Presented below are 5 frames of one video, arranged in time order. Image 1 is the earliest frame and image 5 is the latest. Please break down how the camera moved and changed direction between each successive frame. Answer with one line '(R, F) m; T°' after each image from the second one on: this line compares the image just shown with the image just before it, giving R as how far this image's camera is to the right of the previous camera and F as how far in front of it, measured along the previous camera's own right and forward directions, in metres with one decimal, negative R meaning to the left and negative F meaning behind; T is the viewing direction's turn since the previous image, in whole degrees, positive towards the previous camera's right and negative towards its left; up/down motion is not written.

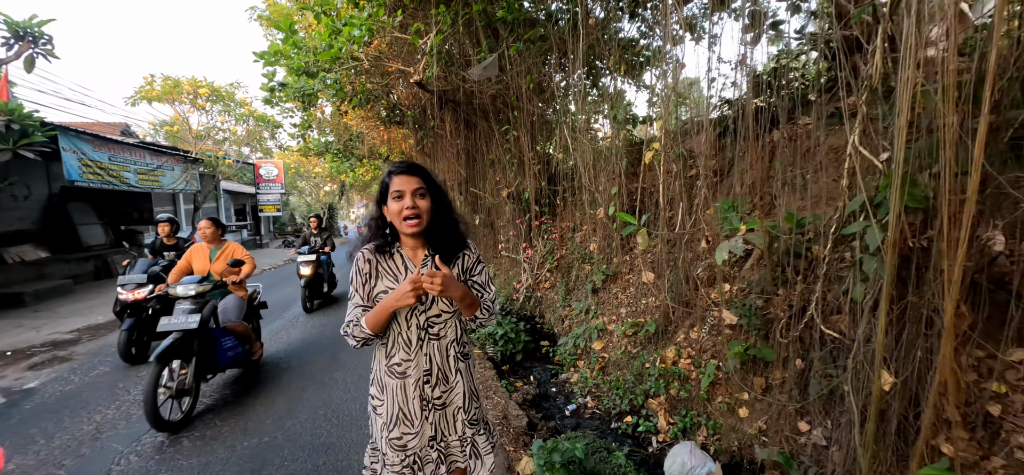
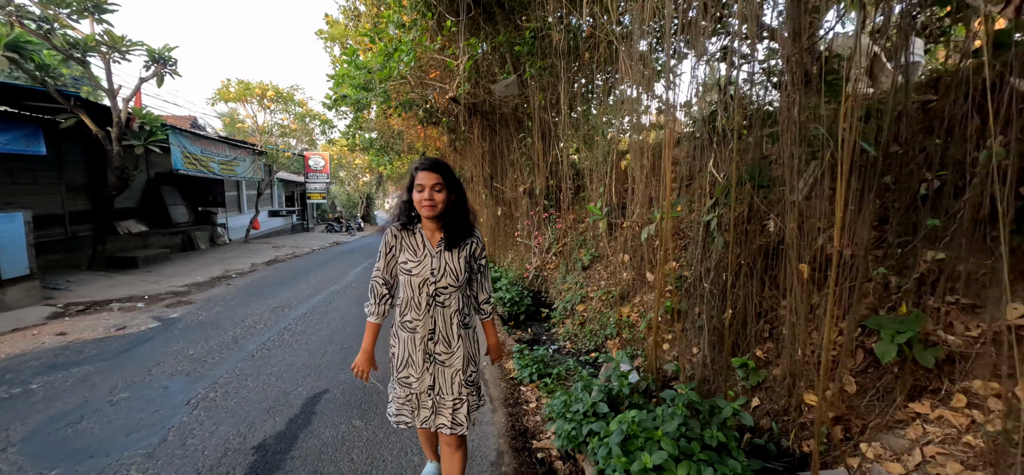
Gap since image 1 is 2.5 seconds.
(+0.2, -1.0) m; -4°
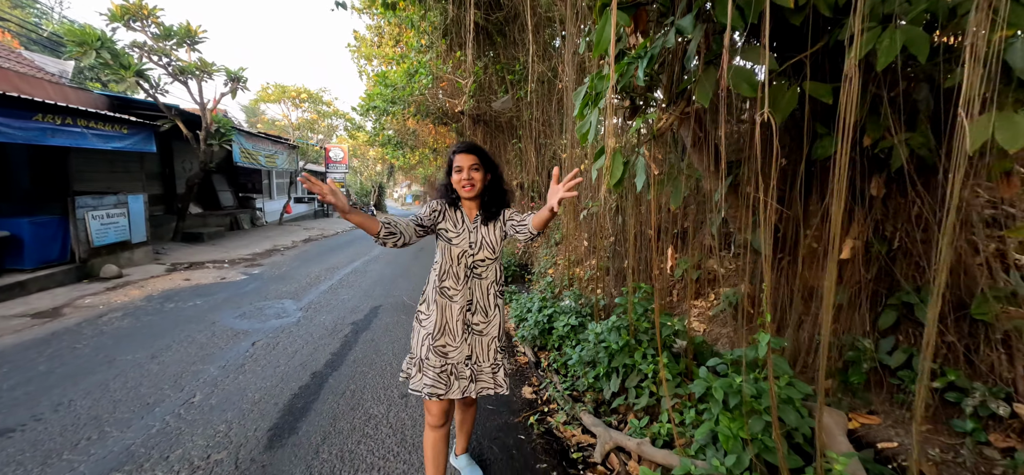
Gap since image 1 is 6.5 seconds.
(+0.2, -1.6) m; -1°
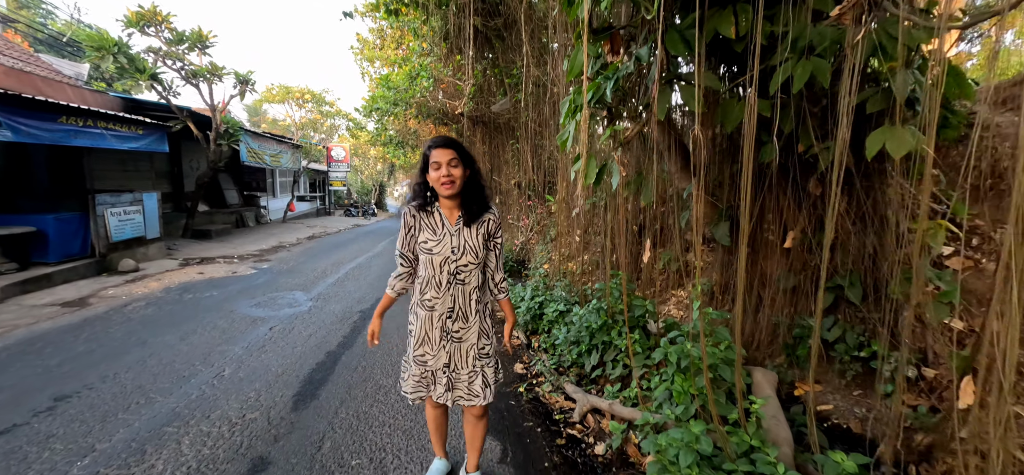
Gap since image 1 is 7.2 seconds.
(0.0, -0.3) m; 0°
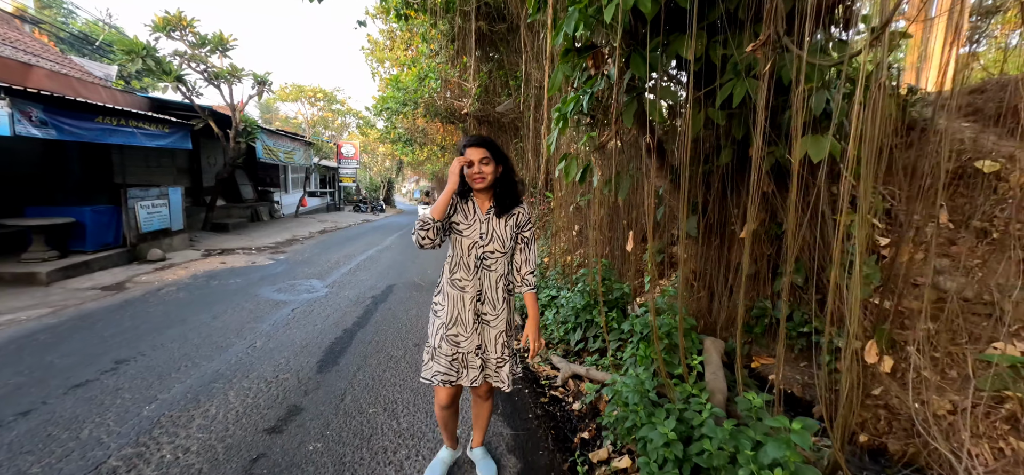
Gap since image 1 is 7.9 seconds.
(+0.1, -0.3) m; -1°
